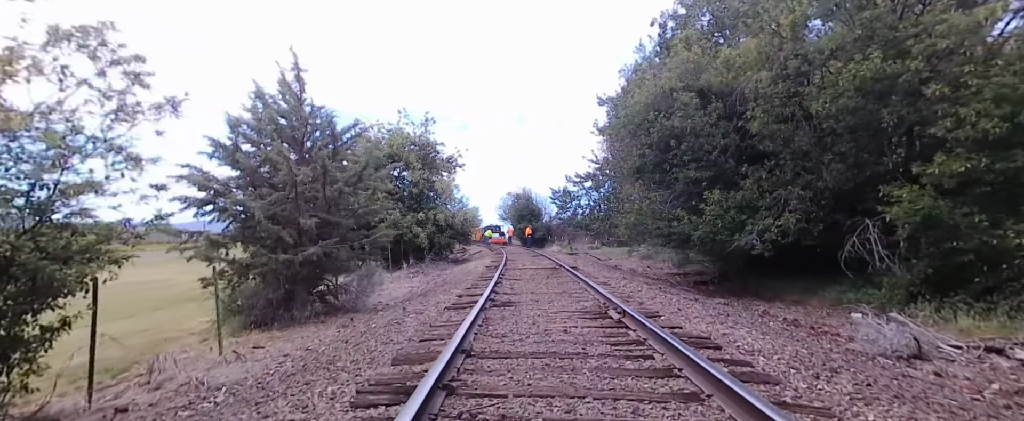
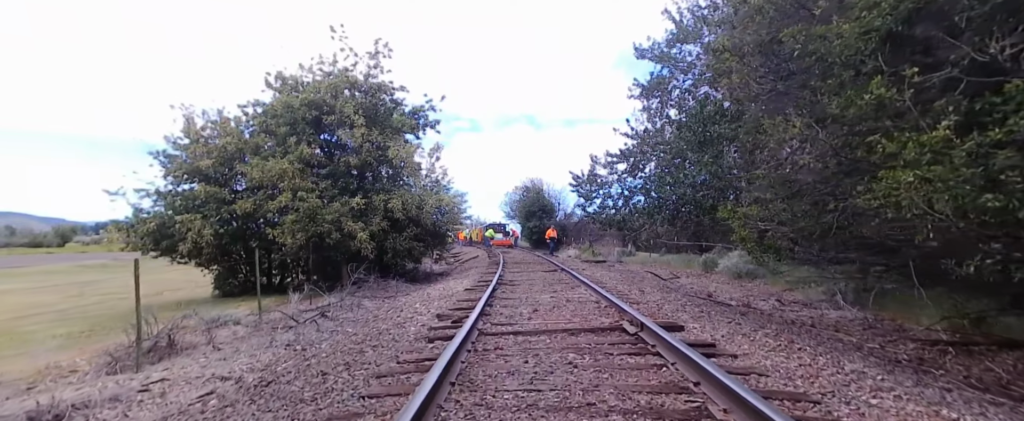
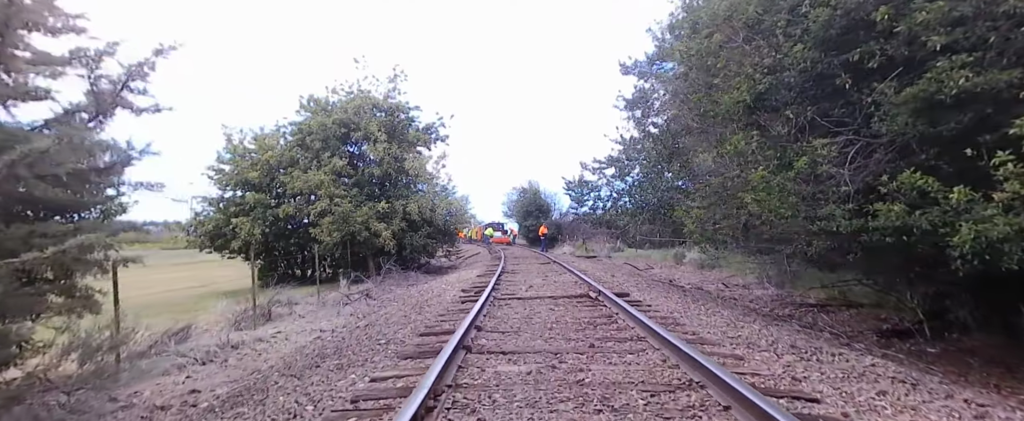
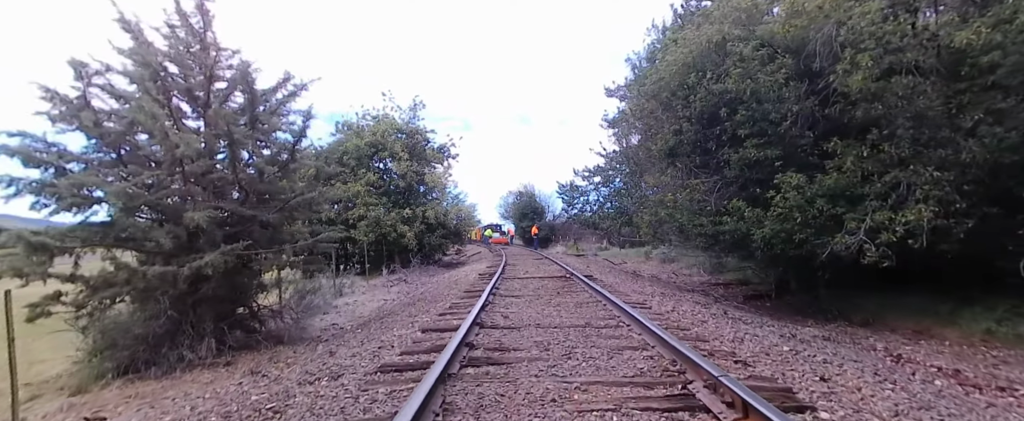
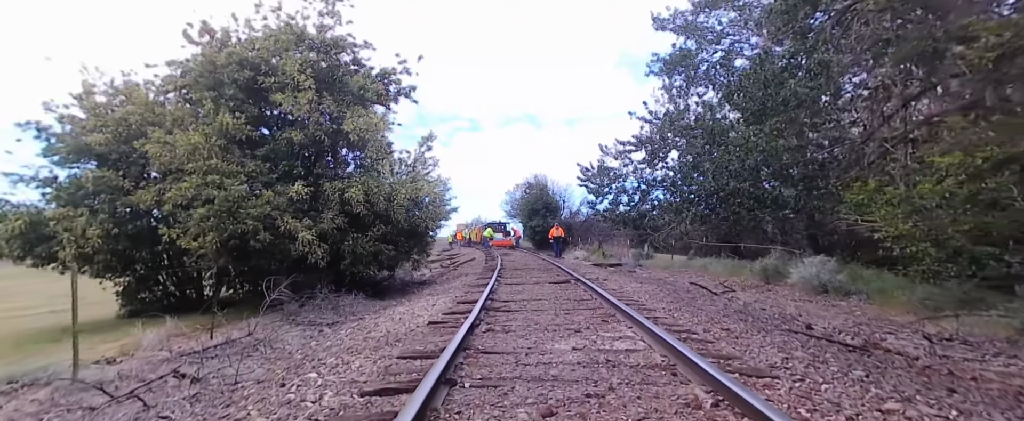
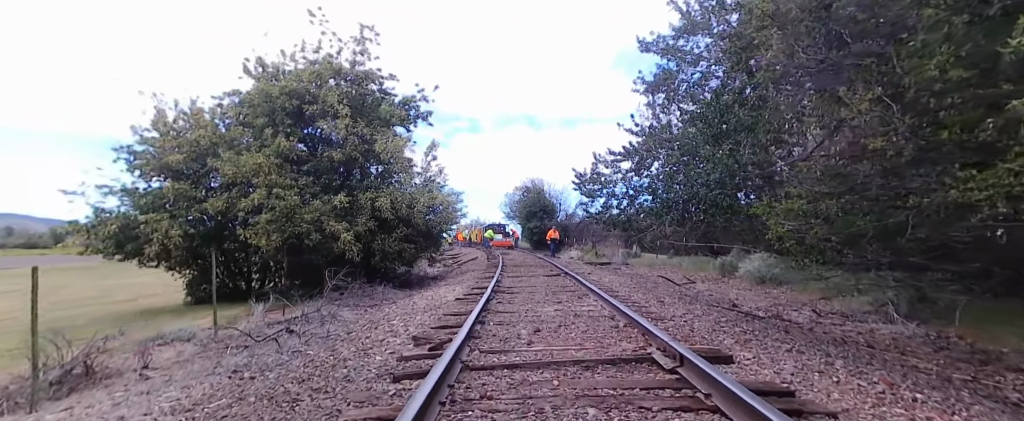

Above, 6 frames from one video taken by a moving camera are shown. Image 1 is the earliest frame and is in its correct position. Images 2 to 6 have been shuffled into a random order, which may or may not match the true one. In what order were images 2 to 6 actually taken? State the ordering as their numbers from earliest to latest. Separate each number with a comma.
4, 3, 2, 6, 5
